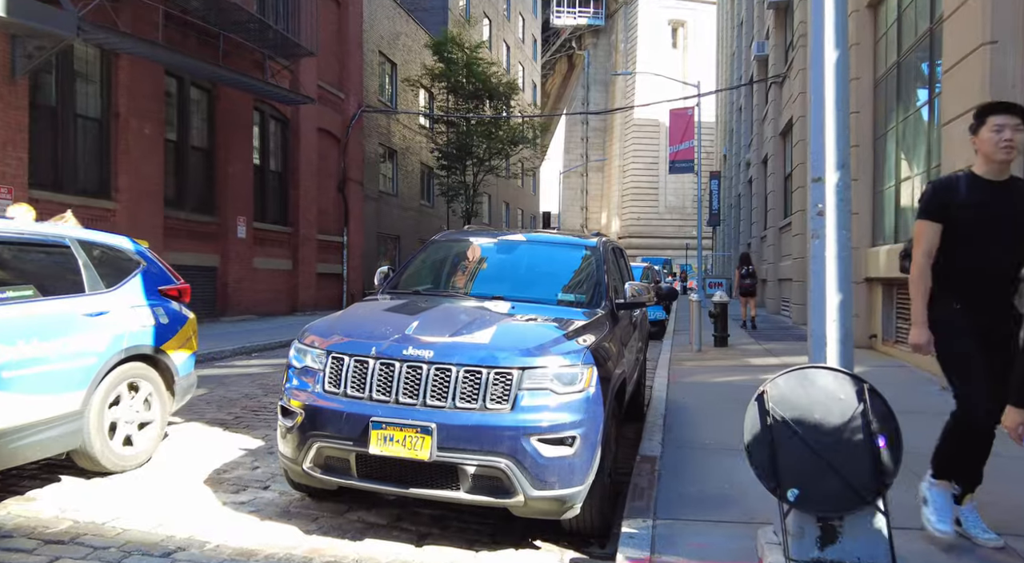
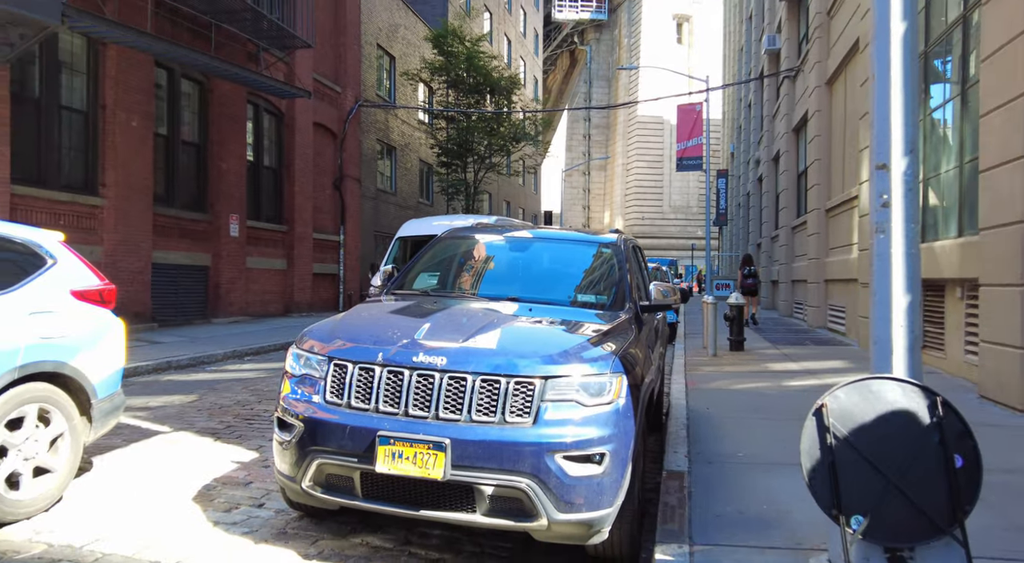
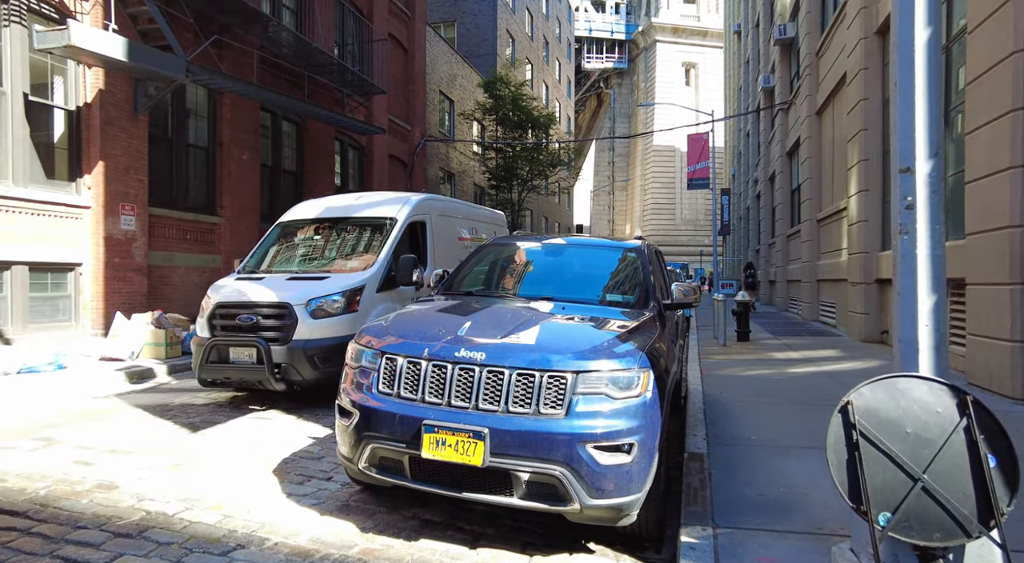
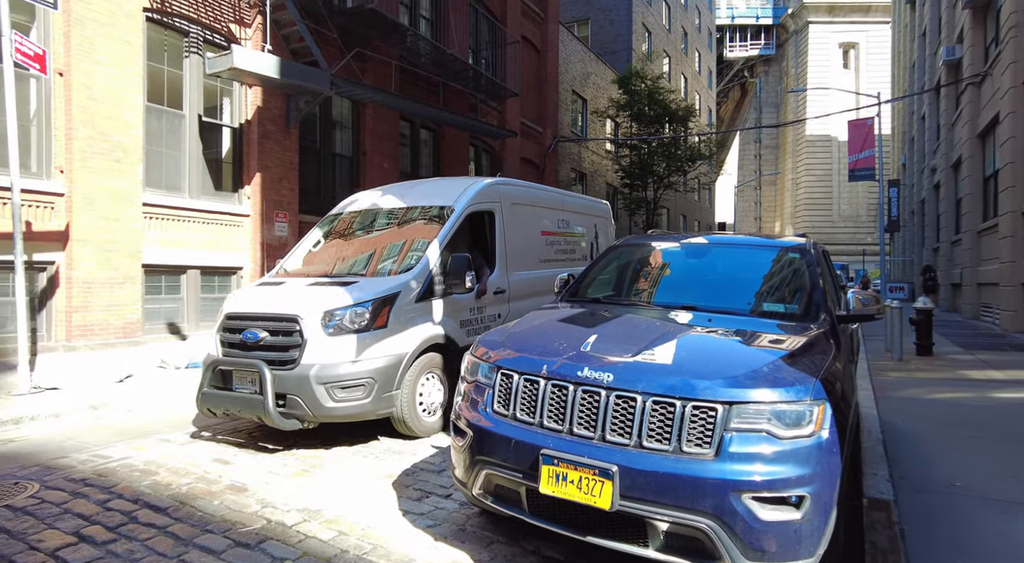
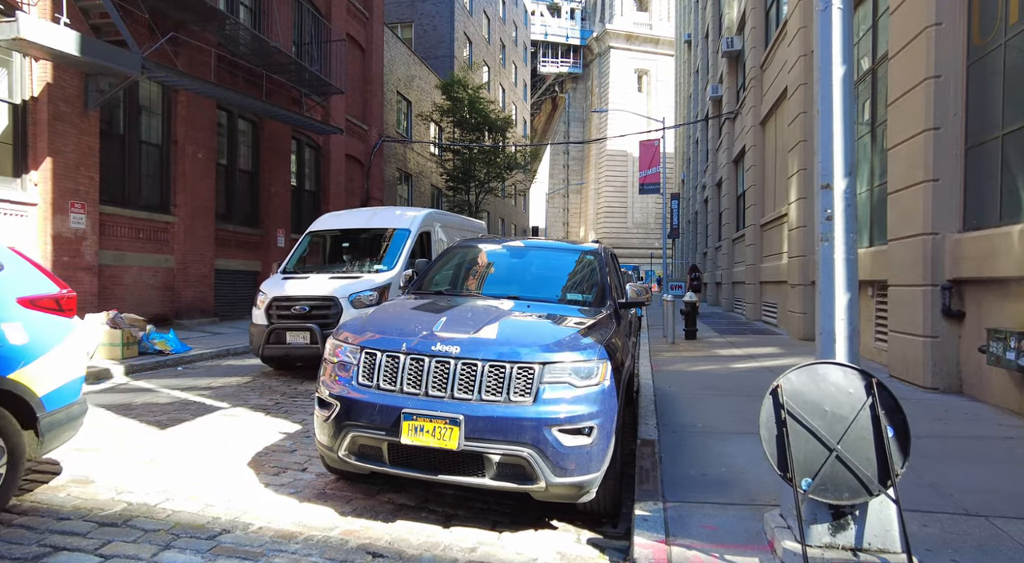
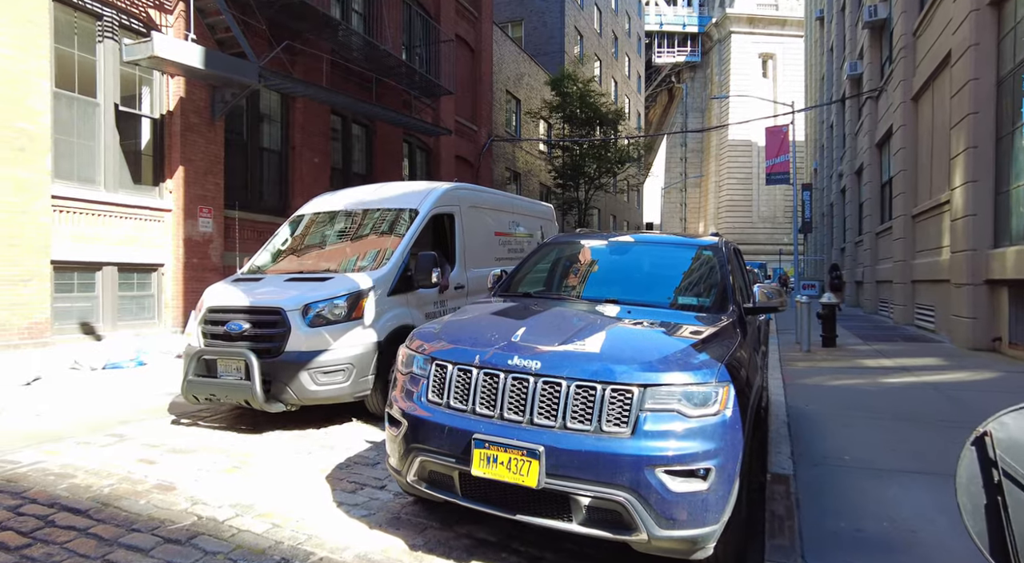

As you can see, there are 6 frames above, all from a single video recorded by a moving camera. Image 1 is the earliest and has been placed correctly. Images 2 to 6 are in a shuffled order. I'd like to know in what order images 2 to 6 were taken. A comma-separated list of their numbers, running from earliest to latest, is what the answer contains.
2, 5, 3, 6, 4
